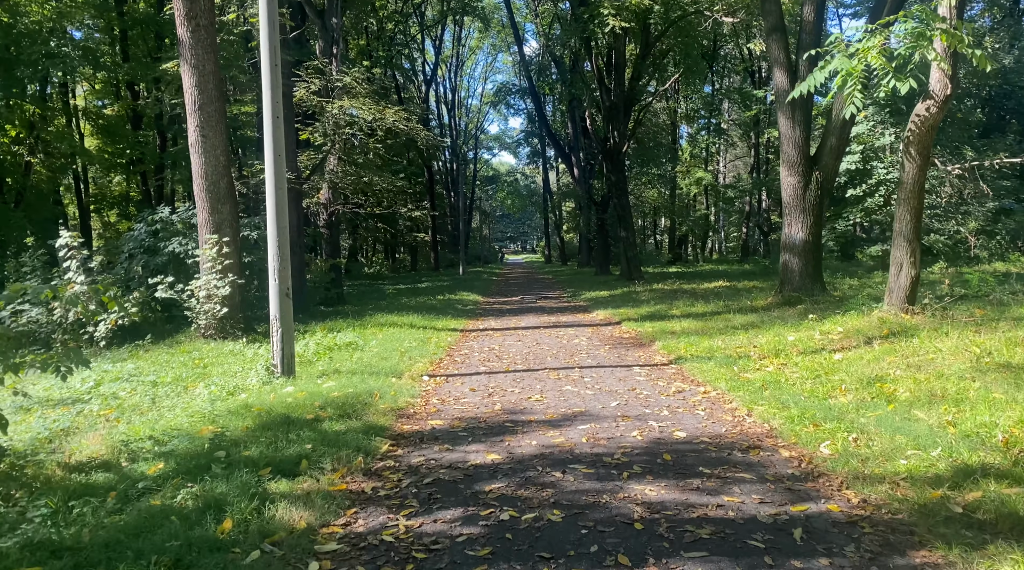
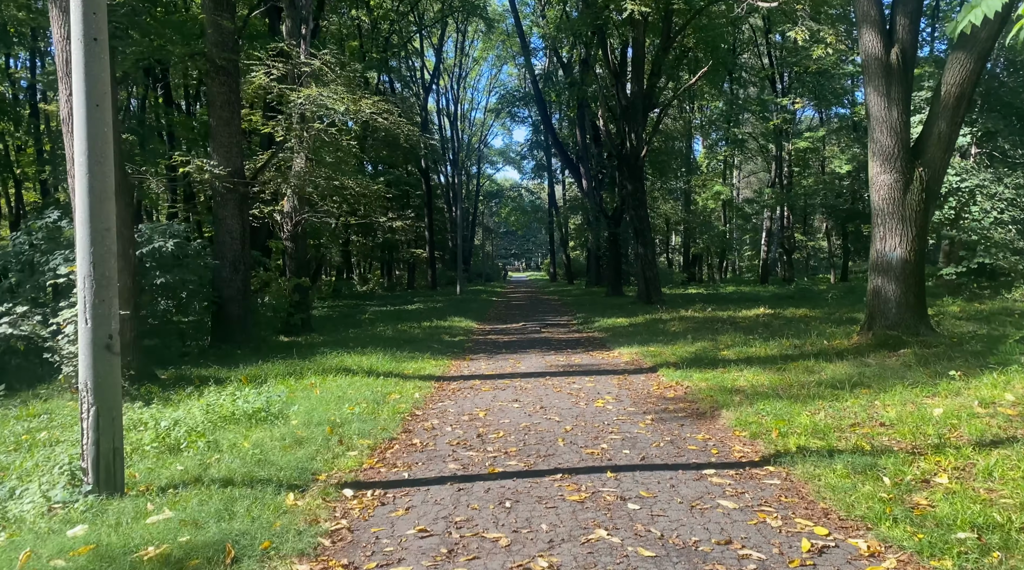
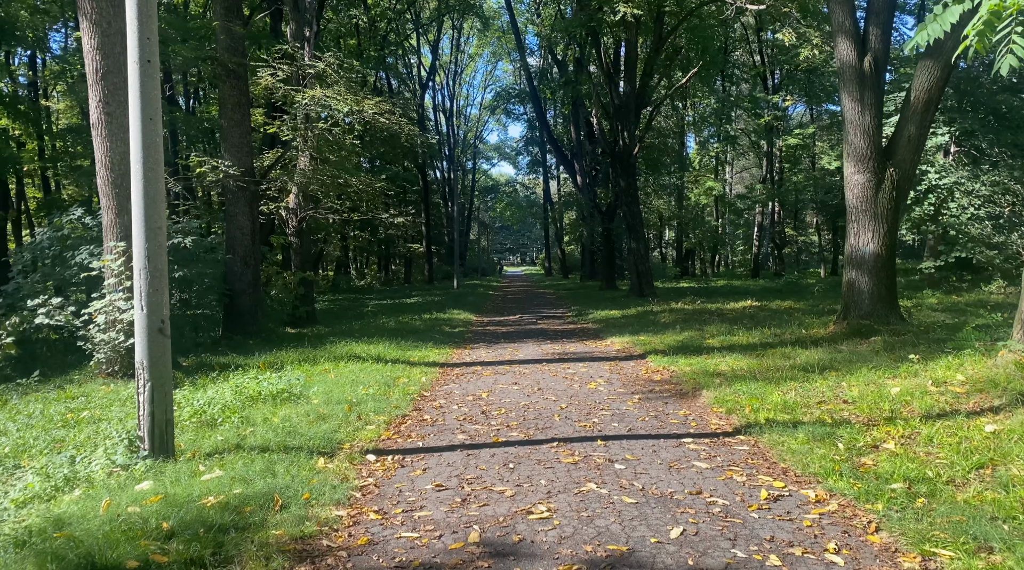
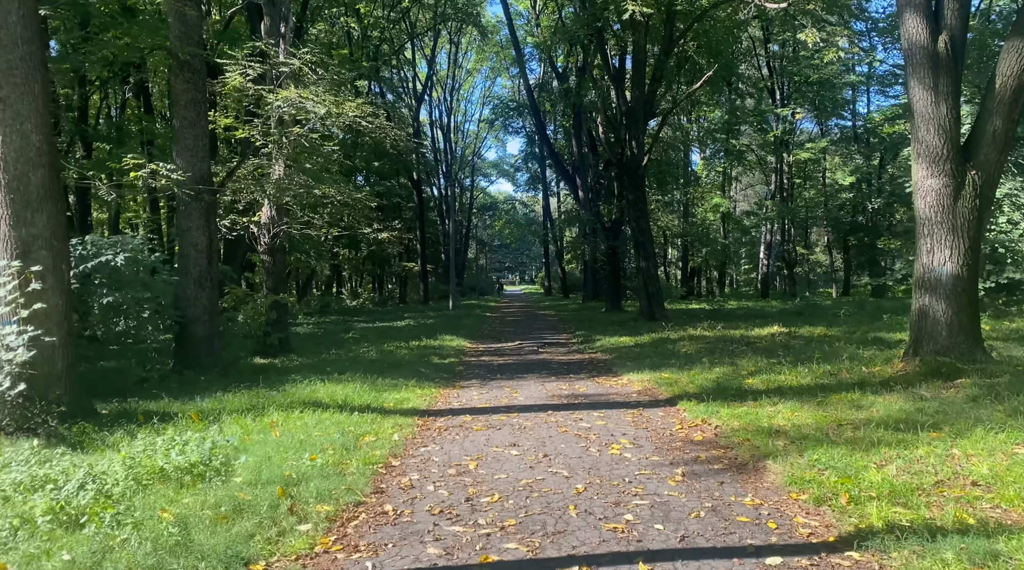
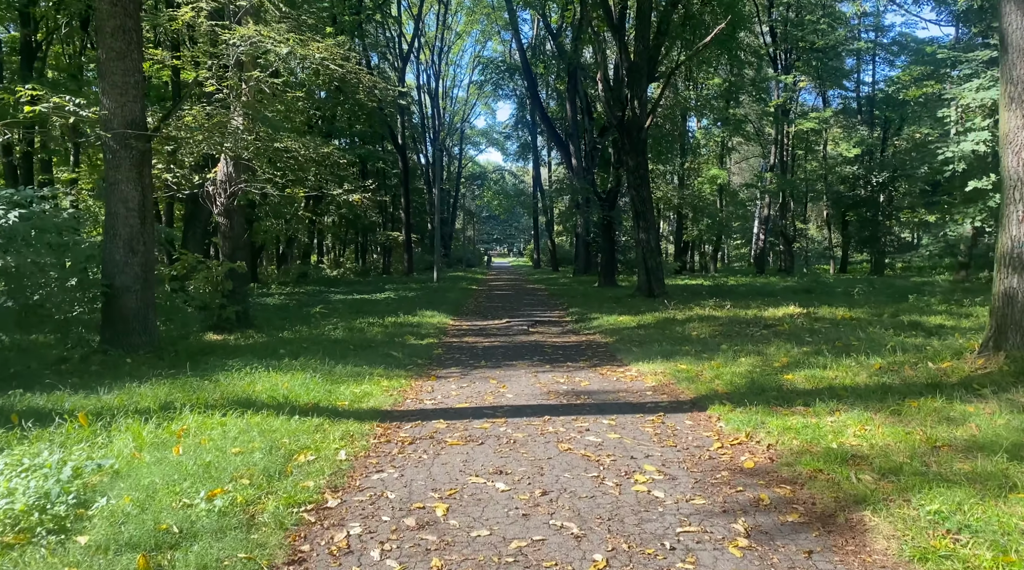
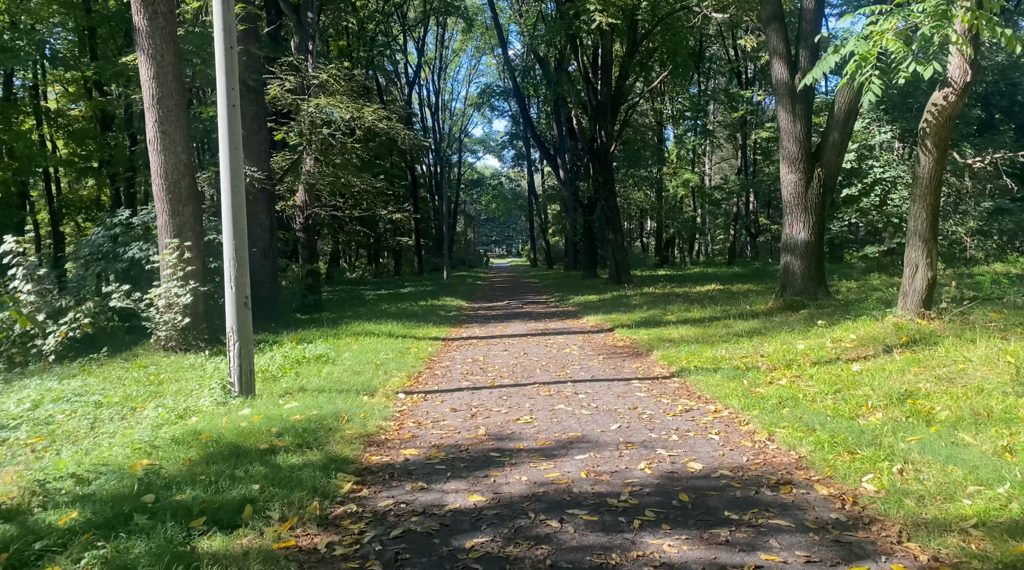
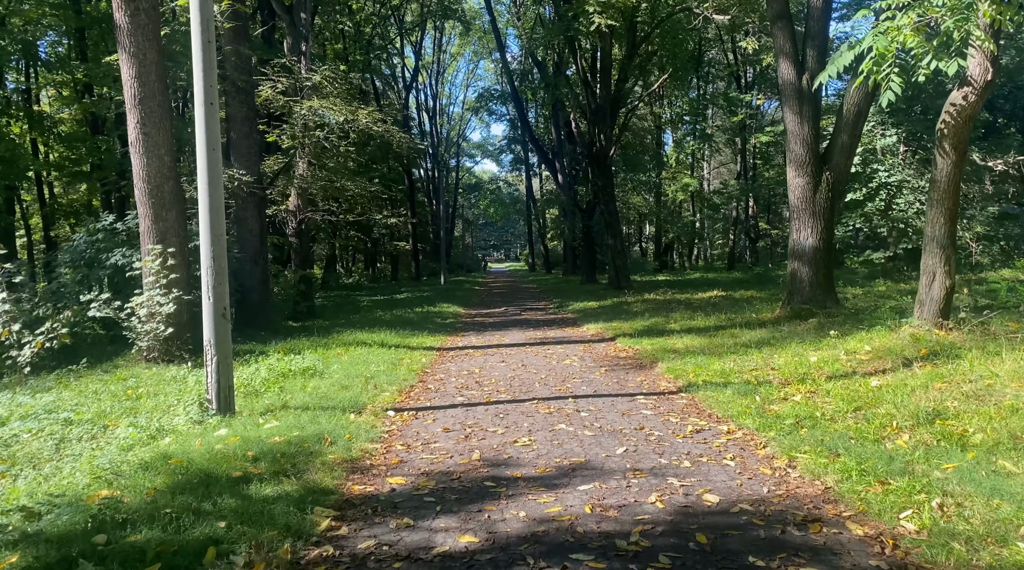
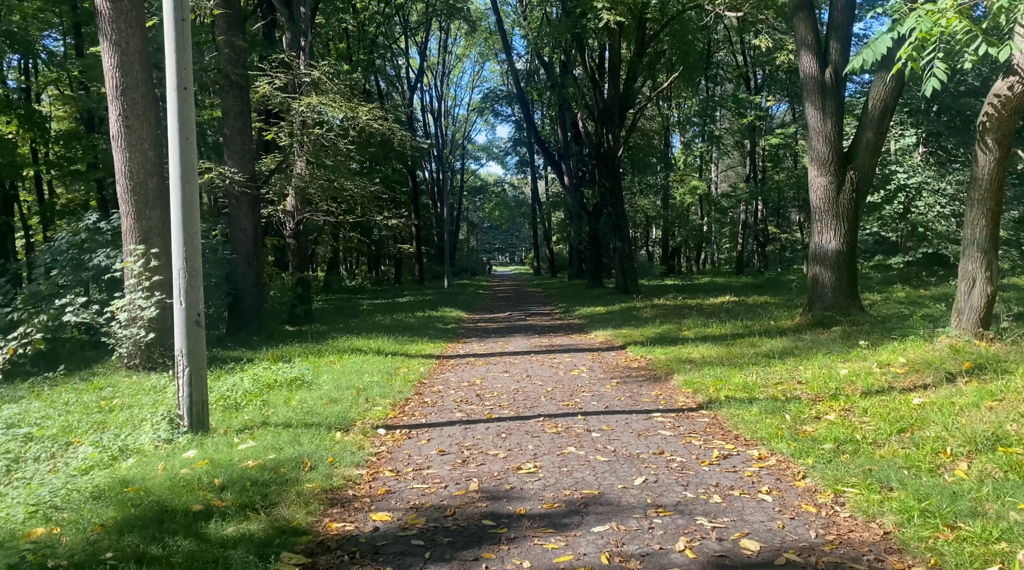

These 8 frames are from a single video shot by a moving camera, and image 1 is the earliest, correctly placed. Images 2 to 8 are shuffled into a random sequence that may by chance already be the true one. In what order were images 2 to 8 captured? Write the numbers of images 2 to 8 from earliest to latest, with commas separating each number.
6, 7, 8, 3, 2, 4, 5
